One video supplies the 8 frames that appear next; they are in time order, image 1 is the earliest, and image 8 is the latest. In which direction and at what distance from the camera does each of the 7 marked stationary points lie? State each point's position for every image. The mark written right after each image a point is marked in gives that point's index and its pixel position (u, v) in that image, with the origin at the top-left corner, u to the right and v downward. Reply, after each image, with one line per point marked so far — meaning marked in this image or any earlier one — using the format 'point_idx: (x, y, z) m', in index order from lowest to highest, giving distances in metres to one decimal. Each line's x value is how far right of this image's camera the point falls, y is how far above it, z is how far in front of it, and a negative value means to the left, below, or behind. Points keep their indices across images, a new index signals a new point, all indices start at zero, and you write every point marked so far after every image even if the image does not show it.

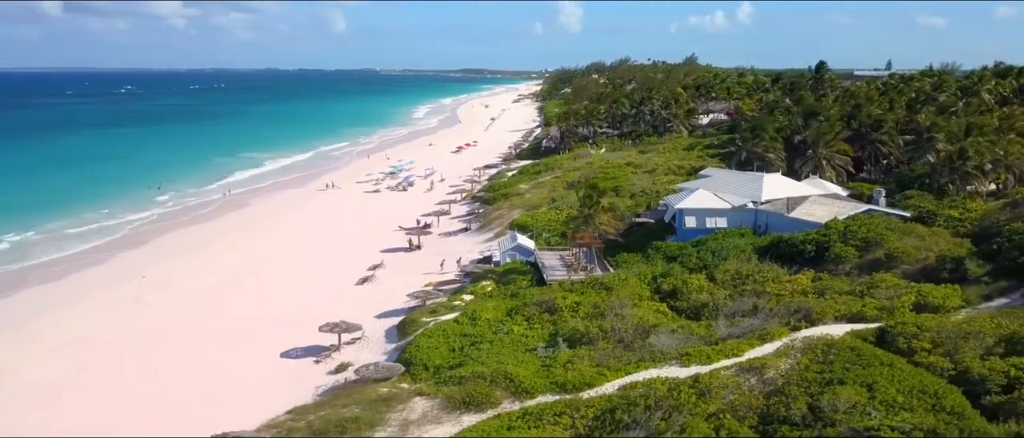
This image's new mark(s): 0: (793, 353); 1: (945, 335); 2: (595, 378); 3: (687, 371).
0: (+6.0, -2.8, +18.7) m
1: (+9.1, -2.4, +18.6) m
2: (+1.8, -3.5, +19.1) m
3: (+3.7, -3.2, +18.6) m
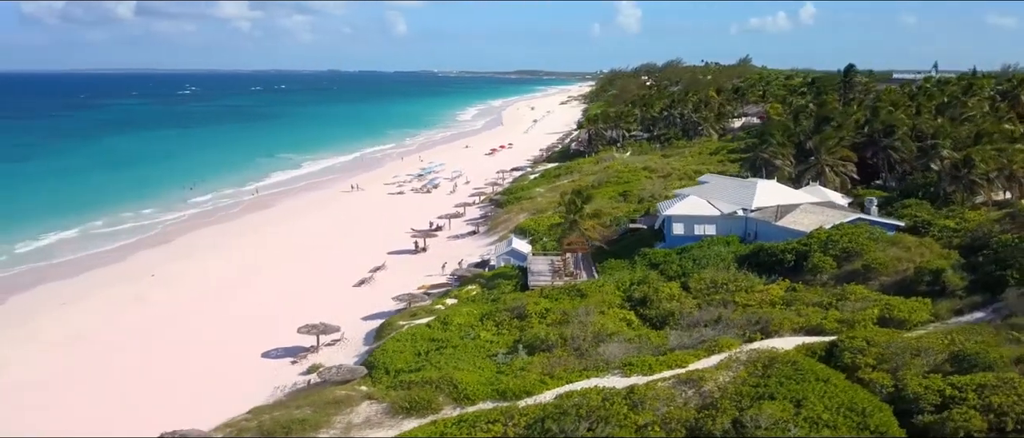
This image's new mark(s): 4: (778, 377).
0: (+4.7, -3.1, +18.4) m
1: (+7.8, -2.7, +18.1) m
2: (+0.5, -3.7, +19.1) m
3: (+2.4, -3.4, +18.4) m
4: (+5.2, -3.1, +17.4) m
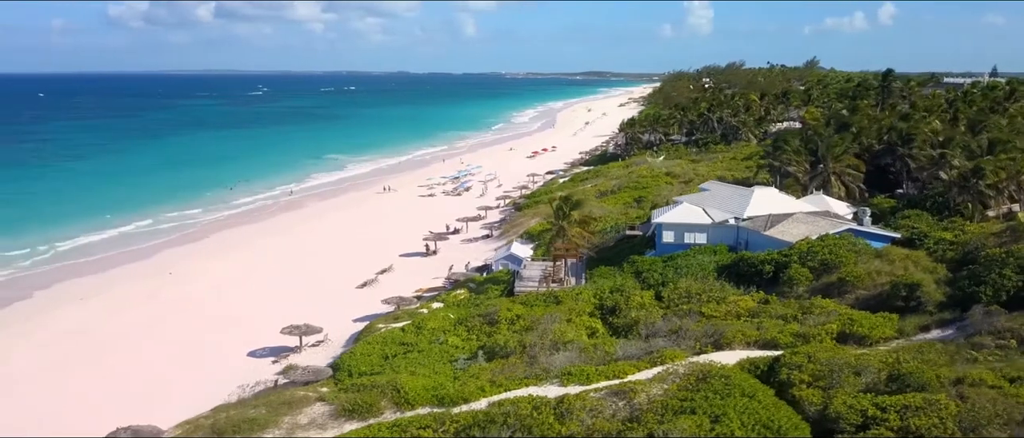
0: (+3.3, -3.3, +18.2) m
1: (+6.4, -3.0, +17.6) m
2: (-0.8, -3.9, +19.2) m
3: (+1.0, -3.6, +18.4) m
4: (+3.7, -3.4, +17.2) m
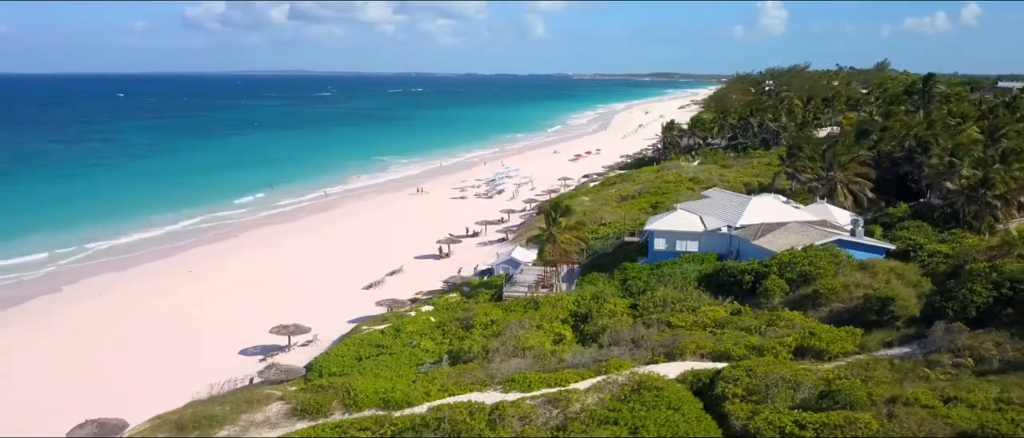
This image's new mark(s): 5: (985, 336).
0: (+2.0, -3.5, +18.2) m
1: (+5.1, -3.2, +17.4) m
2: (-2.1, -4.0, +19.5) m
3: (-0.3, -3.8, +18.5) m
4: (+2.4, -3.6, +17.1) m
5: (+10.3, -2.6, +19.0) m
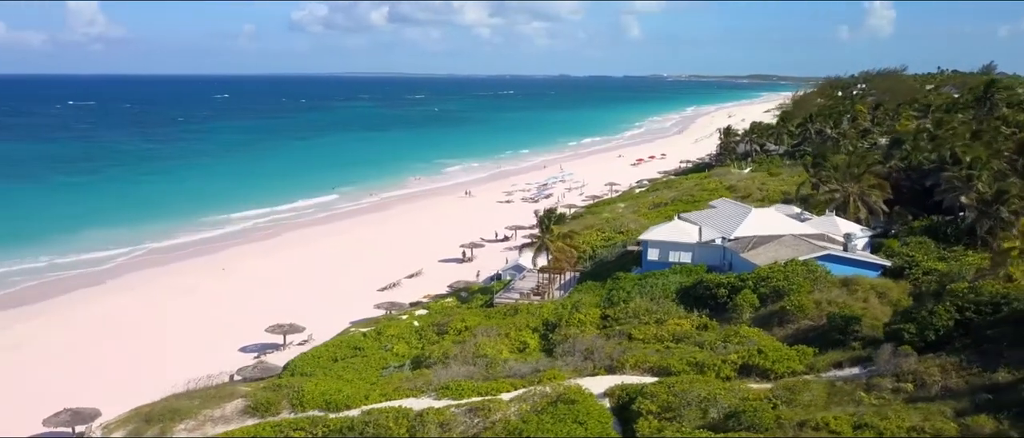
0: (+0.4, -3.7, +18.3) m
1: (+3.4, -3.5, +17.1) m
2: (-3.5, -4.2, +20.0) m
3: (-1.8, -4.0, +18.9) m
4: (+0.7, -3.8, +17.2) m
5: (+8.8, -3.0, +18.2) m
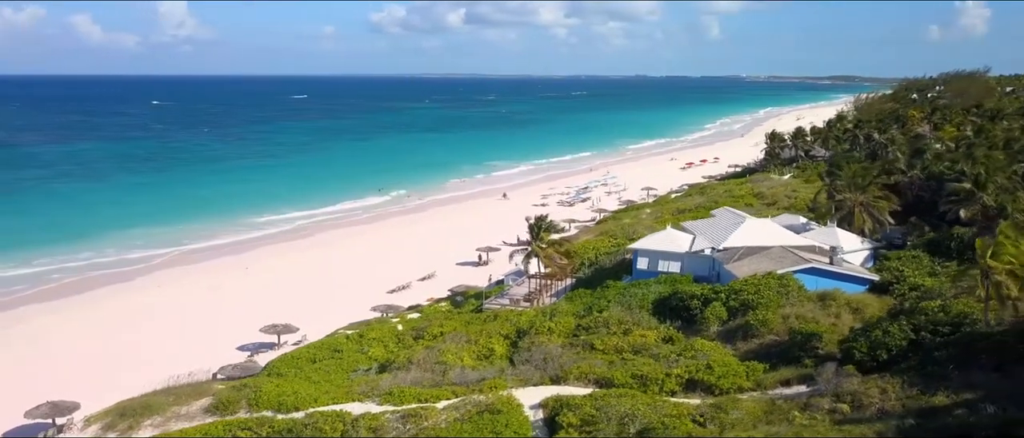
0: (-1.0, -4.0, +18.4) m
1: (+1.9, -3.8, +17.1) m
2: (-4.8, -4.4, +20.5) m
3: (-3.2, -4.2, +19.2) m
4: (-0.8, -4.1, +17.3) m
5: (+7.3, -3.3, +17.7) m
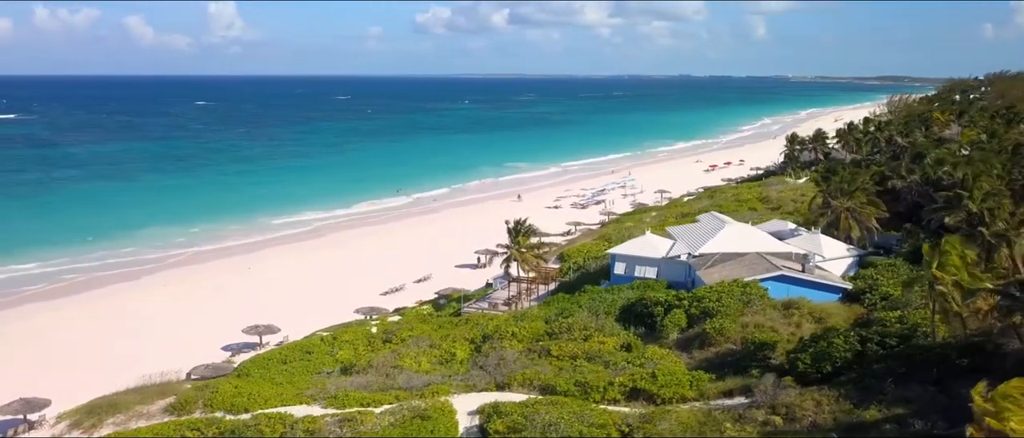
0: (-2.4, -4.1, +18.5) m
1: (+0.4, -3.9, +17.0) m
2: (-6.0, -4.5, +20.7) m
3: (-4.5, -4.3, +19.4) m
4: (-2.2, -4.2, +17.4) m
5: (+6.0, -3.5, +17.4) m
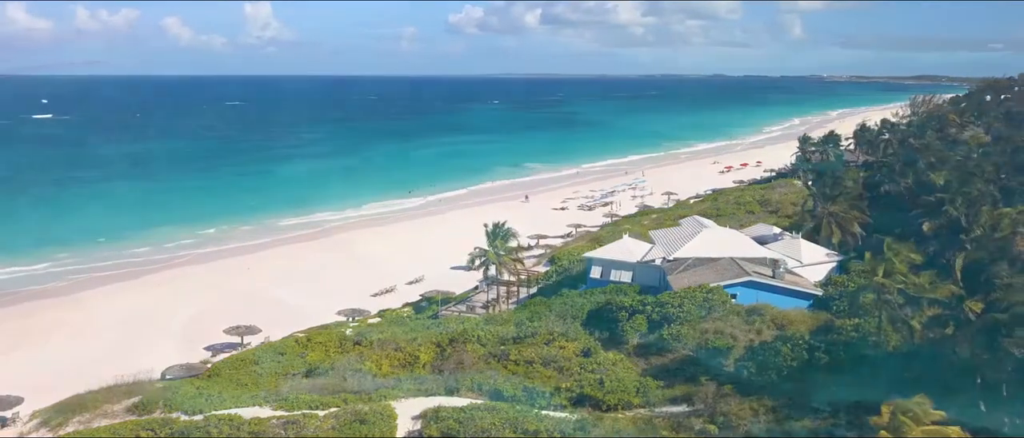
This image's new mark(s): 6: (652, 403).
0: (-3.6, -4.2, +18.6) m
1: (-0.8, -4.0, +17.0) m
2: (-7.1, -4.5, +21.0) m
3: (-5.7, -4.4, +19.6) m
4: (-3.5, -4.3, +17.5) m
5: (+4.7, -3.6, +17.2) m
6: (+2.9, -3.9, +18.8) m
